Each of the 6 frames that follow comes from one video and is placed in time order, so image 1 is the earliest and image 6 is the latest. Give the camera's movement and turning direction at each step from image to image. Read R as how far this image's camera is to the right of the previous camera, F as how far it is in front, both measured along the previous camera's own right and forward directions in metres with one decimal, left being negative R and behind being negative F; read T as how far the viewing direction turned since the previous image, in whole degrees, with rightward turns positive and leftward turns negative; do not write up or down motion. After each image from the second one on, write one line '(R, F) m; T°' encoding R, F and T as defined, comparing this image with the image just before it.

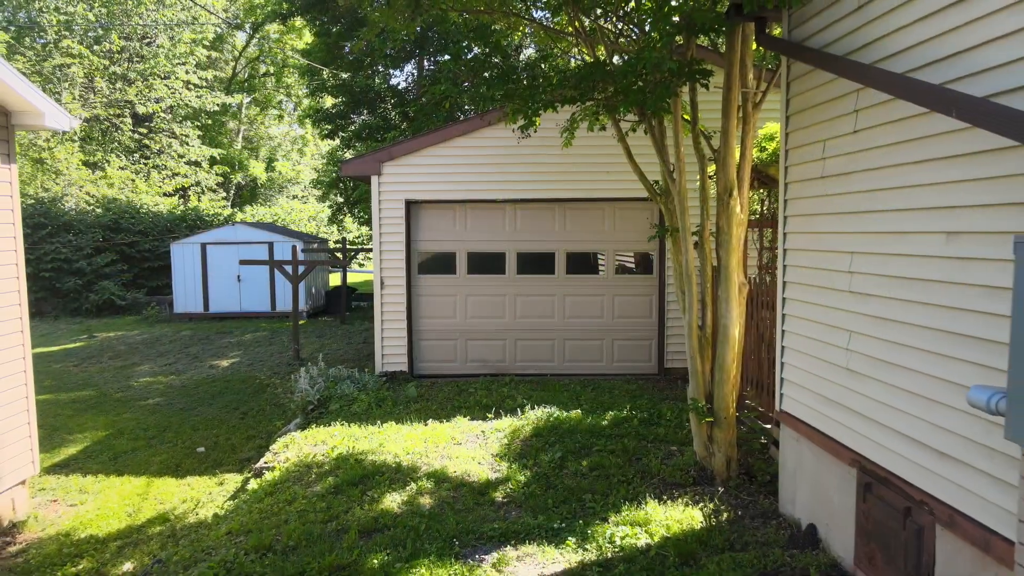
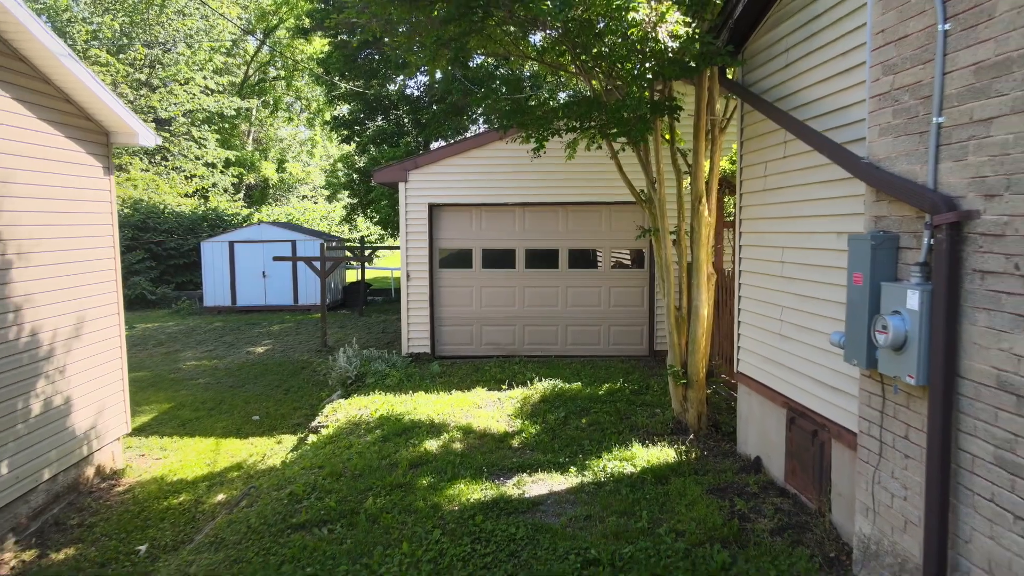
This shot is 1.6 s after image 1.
(-0.1, -1.1) m; 0°
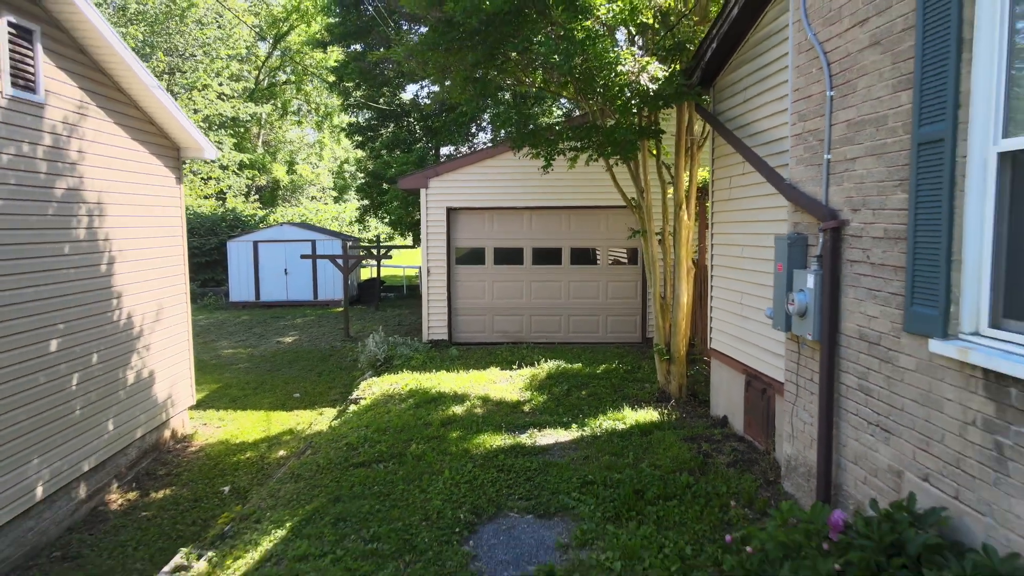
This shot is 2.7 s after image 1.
(-0.1, -1.1) m; 0°
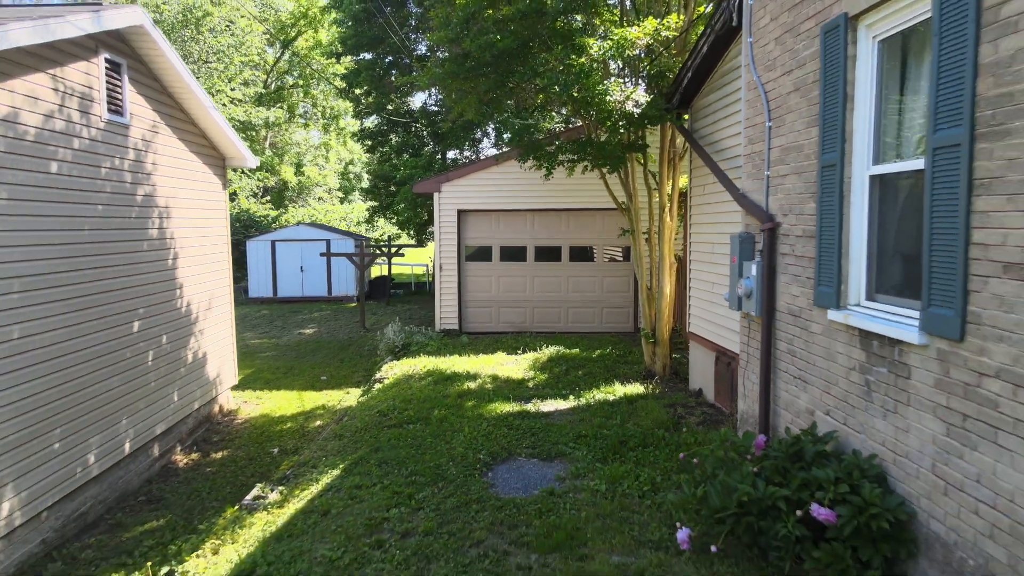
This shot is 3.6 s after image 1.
(-0.1, -1.0) m; 0°
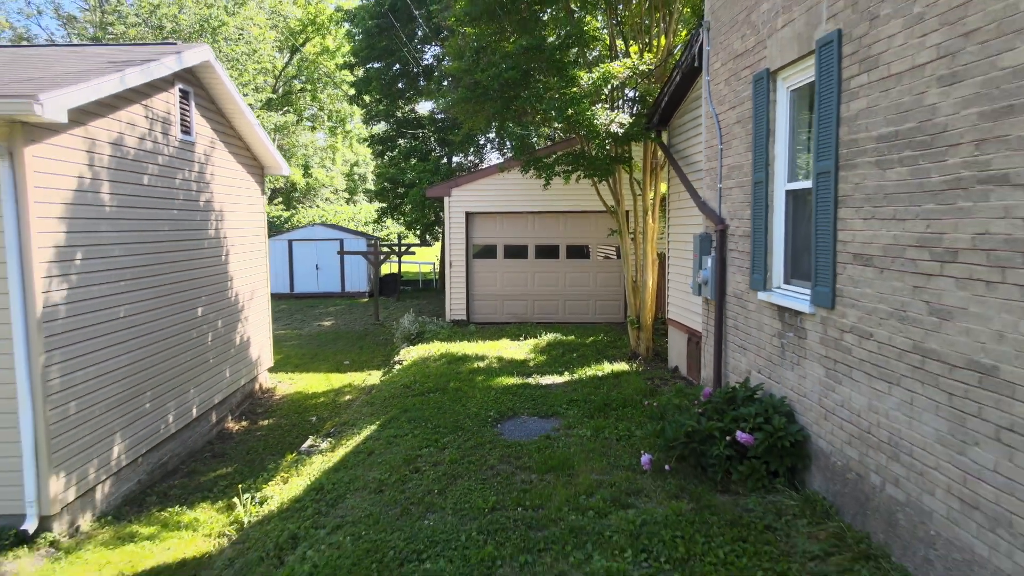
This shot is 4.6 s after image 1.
(0.0, -1.1) m; 0°
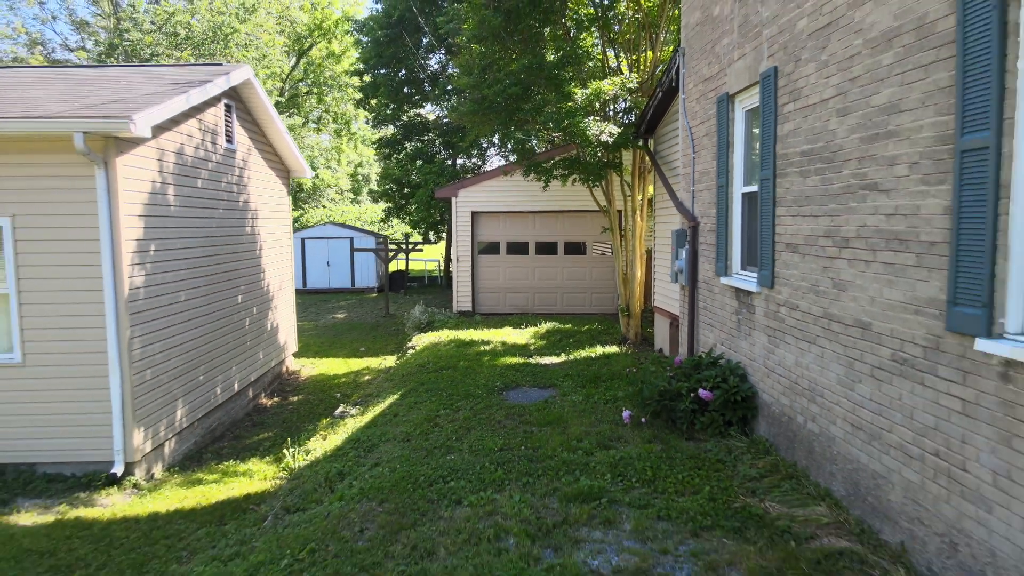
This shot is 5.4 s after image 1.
(0.0, -1.0) m; 0°
